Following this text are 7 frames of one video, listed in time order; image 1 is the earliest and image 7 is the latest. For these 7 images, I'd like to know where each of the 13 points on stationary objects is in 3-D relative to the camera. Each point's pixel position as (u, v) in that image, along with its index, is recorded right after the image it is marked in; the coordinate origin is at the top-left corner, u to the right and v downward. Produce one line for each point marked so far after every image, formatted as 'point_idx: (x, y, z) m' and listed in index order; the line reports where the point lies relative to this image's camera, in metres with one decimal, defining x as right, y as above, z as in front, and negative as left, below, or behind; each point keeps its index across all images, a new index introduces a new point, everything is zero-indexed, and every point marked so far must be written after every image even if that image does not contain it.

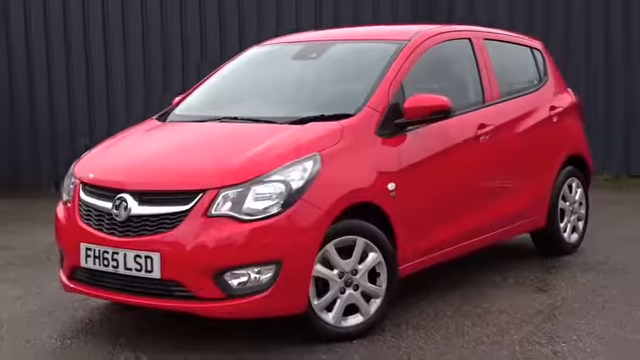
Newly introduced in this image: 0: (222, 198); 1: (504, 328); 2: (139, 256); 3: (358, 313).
0: (-0.4, -0.1, +4.0) m
1: (+0.9, -0.8, +4.5) m
2: (-0.8, -0.4, +4.1) m
3: (+0.2, -0.7, +4.4) m
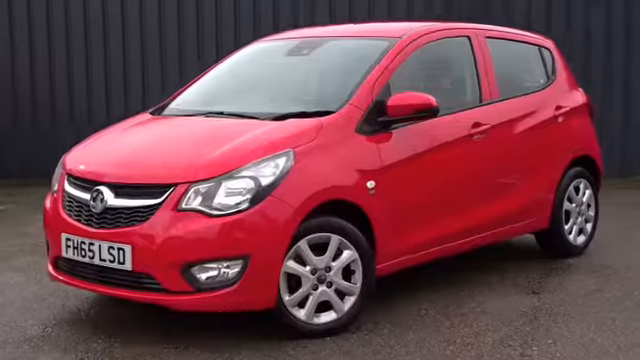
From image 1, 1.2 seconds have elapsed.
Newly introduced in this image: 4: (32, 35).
0: (-0.6, -0.1, +4.0) m
1: (+0.8, -0.8, +4.5) m
2: (-1.0, -0.3, +4.2) m
3: (+0.1, -0.6, +4.4) m
4: (-3.5, +1.8, +10.7) m
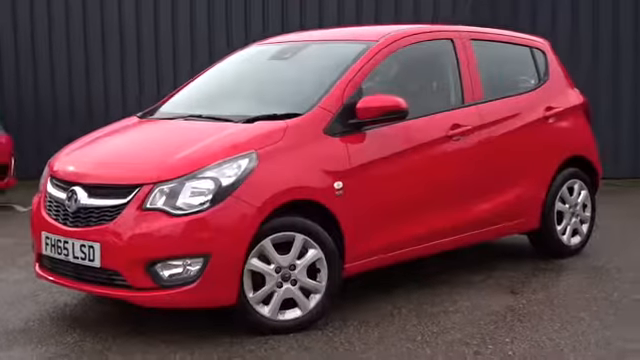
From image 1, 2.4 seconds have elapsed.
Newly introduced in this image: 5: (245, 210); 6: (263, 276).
0: (-0.8, -0.1, +4.2) m
1: (+0.6, -0.8, +4.5) m
2: (-1.2, -0.3, +4.4) m
3: (-0.1, -0.6, +4.5) m
4: (-3.2, +1.8, +11.0) m
5: (-0.4, -0.1, +4.2) m
6: (-0.3, -0.5, +4.4) m
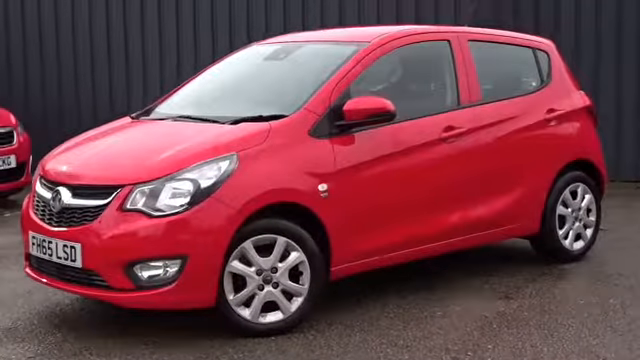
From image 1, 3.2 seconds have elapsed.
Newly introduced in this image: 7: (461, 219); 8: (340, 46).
0: (-0.9, -0.1, +4.2) m
1: (+0.6, -0.8, +4.5) m
2: (-1.3, -0.3, +4.4) m
3: (-0.2, -0.7, +4.5) m
4: (-3.0, +1.8, +11.1) m
5: (-0.5, -0.2, +4.2) m
6: (-0.4, -0.5, +4.4) m
7: (+0.9, -0.2, +5.4) m
8: (+0.1, +0.8, +5.2) m
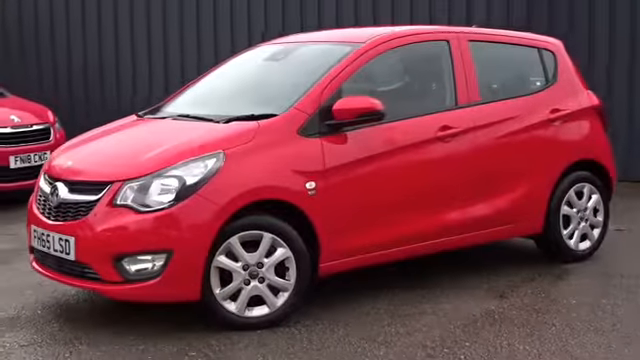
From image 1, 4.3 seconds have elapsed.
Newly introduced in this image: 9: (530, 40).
0: (-1.0, 0.0, +4.4) m
1: (+0.5, -0.8, +4.5) m
2: (-1.3, -0.3, +4.6) m
3: (-0.3, -0.6, +4.6) m
4: (-2.6, +1.8, +11.4) m
5: (-0.5, -0.1, +4.4) m
6: (-0.5, -0.5, +4.5) m
7: (+0.8, -0.2, +5.4) m
8: (+0.1, +0.8, +5.3) m
9: (+1.5, +1.0, +6.2) m
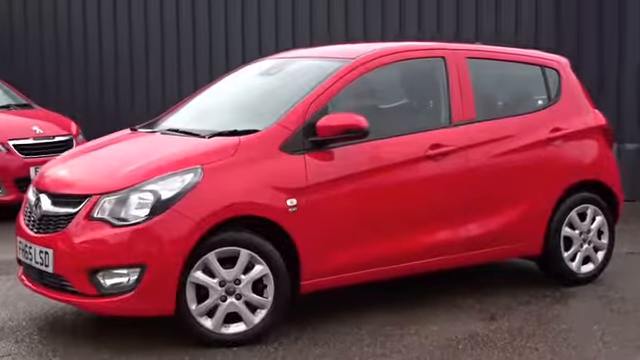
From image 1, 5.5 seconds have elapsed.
0: (-1.1, -0.1, +4.4) m
1: (+0.4, -0.9, +4.4) m
2: (-1.4, -0.4, +4.6) m
3: (-0.4, -0.7, +4.5) m
4: (-2.3, +1.7, +11.5) m
5: (-0.7, -0.2, +4.3) m
6: (-0.6, -0.5, +4.4) m
7: (+0.8, -0.3, +5.3) m
8: (+0.1, +0.7, +5.3) m
9: (+1.5, +0.8, +6.0) m
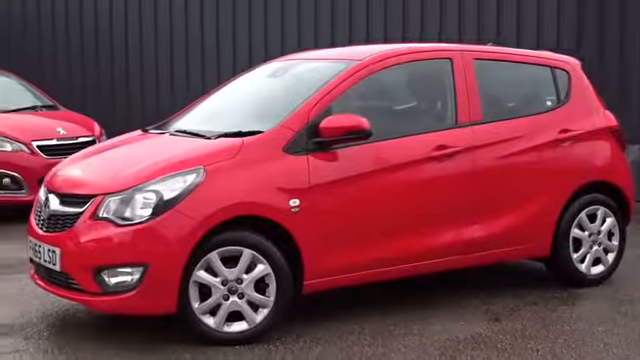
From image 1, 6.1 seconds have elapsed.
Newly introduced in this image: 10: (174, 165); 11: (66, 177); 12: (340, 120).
0: (-1.1, -0.1, +4.5) m
1: (+0.4, -0.9, +4.5) m
2: (-1.4, -0.4, +4.7) m
3: (-0.4, -0.7, +4.6) m
4: (-2.1, +1.7, +11.7) m
5: (-0.7, -0.2, +4.4) m
6: (-0.6, -0.5, +4.5) m
7: (+0.8, -0.4, +5.3) m
8: (+0.1, +0.7, +5.3) m
9: (+1.5, +0.8, +6.0) m
10: (-0.7, +0.1, +4.5) m
11: (-1.4, 0.0, +4.8) m
12: (+0.1, +0.3, +4.8) m
